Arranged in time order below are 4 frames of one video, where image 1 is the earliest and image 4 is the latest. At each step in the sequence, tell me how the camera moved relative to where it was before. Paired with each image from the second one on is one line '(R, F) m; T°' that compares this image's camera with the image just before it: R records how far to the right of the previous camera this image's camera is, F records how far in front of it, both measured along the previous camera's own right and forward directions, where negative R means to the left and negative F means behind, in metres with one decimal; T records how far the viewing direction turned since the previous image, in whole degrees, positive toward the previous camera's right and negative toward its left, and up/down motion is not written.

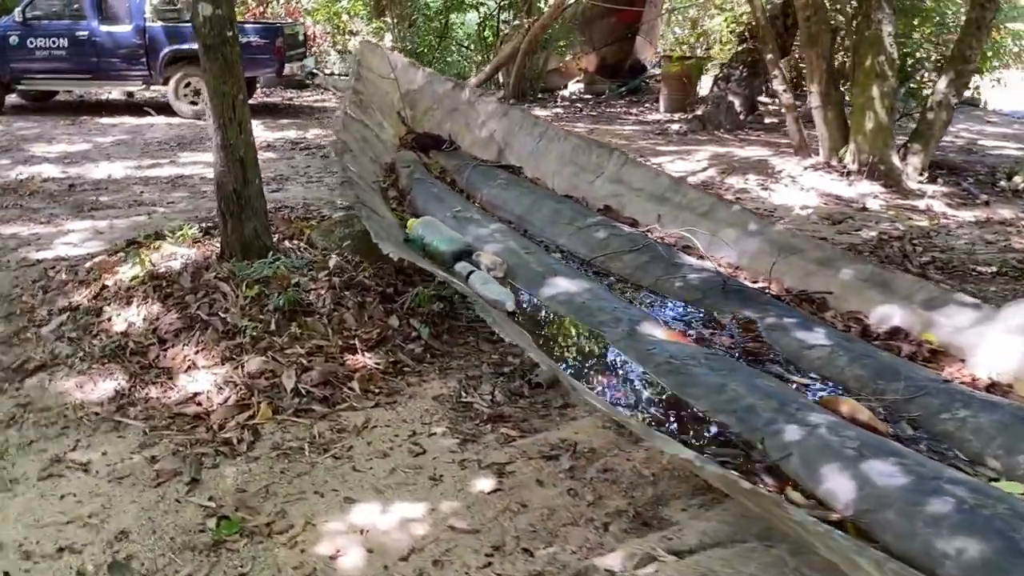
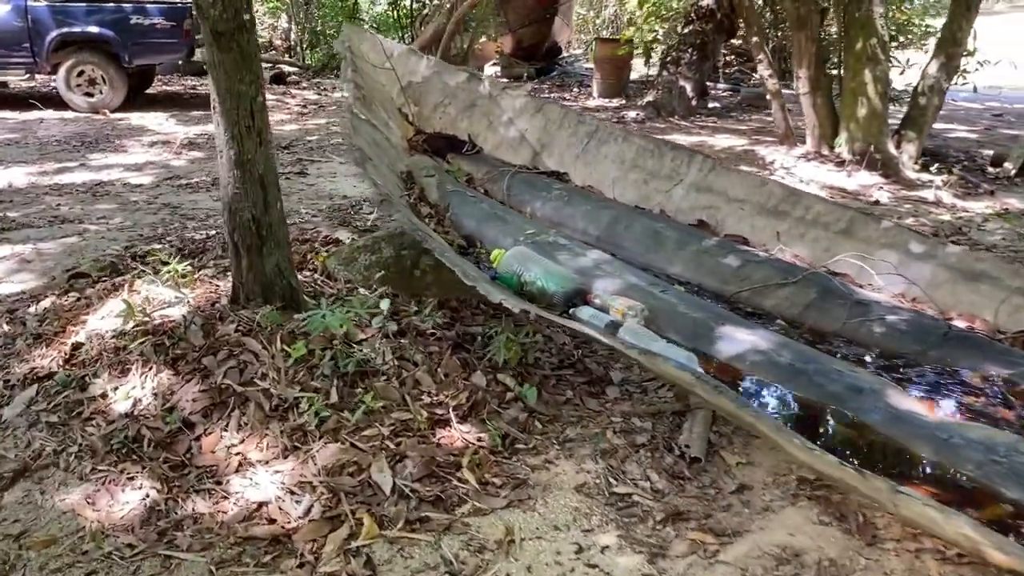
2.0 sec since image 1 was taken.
(-0.9, +0.9) m; +8°
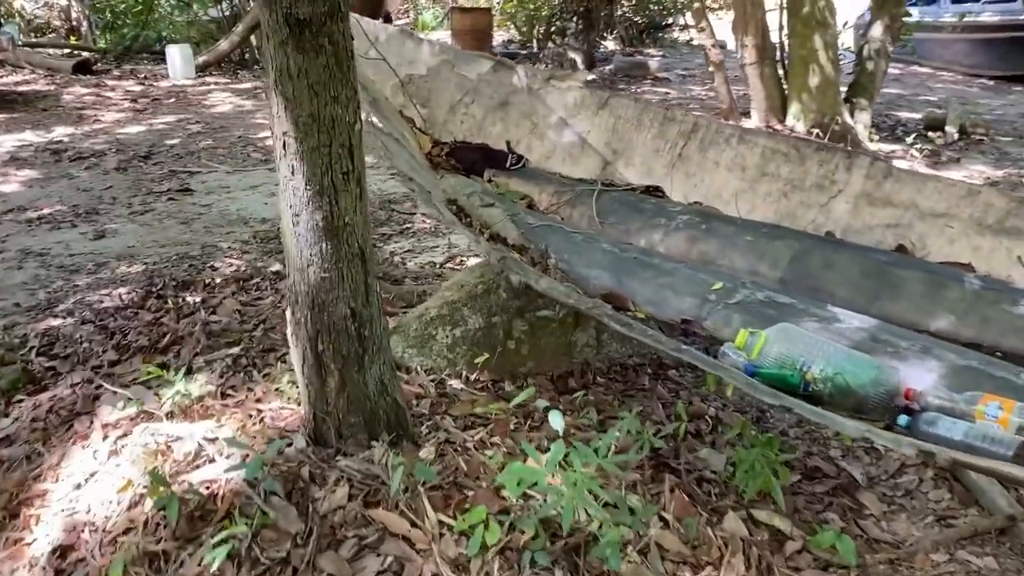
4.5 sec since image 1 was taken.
(-1.1, +1.3) m; +13°
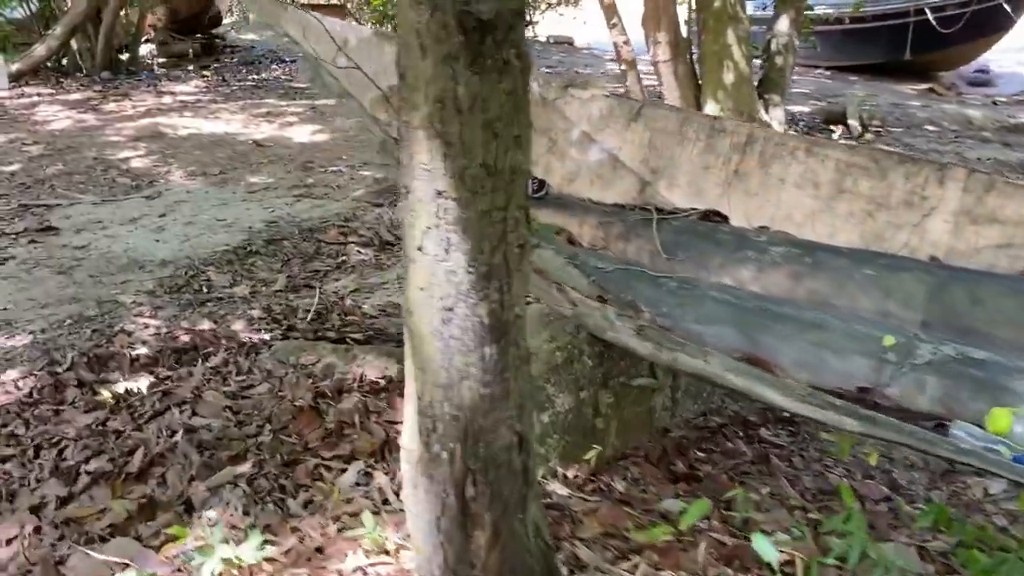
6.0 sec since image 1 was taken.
(-0.7, +0.7) m; +11°
